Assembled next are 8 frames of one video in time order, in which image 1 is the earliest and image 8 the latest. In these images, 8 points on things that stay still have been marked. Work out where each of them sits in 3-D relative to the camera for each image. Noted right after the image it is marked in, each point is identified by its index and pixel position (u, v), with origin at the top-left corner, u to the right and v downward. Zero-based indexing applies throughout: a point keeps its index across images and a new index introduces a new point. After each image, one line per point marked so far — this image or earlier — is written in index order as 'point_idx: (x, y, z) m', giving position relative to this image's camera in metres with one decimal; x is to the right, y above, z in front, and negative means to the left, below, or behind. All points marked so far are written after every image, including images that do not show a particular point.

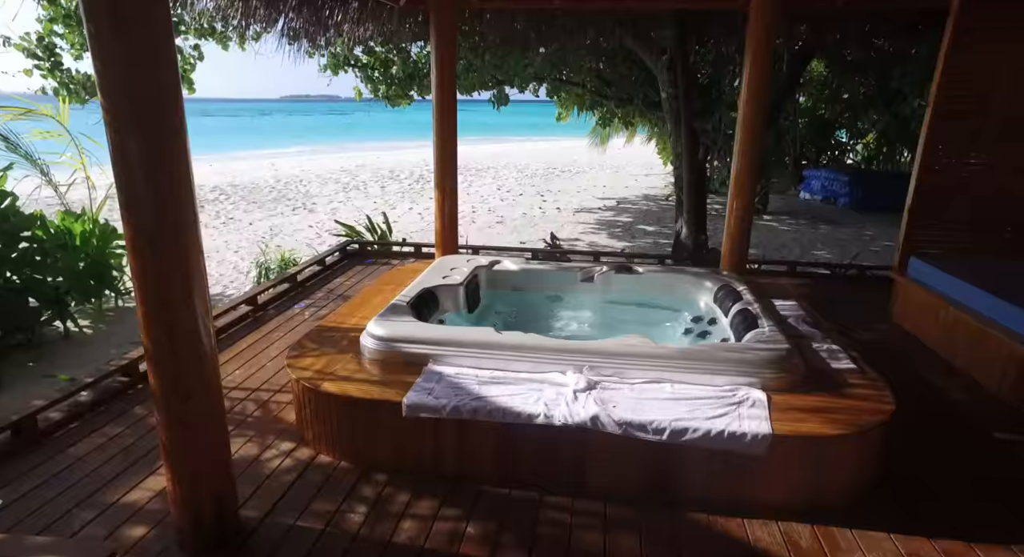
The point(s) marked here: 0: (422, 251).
0: (-0.7, +0.2, +4.9) m
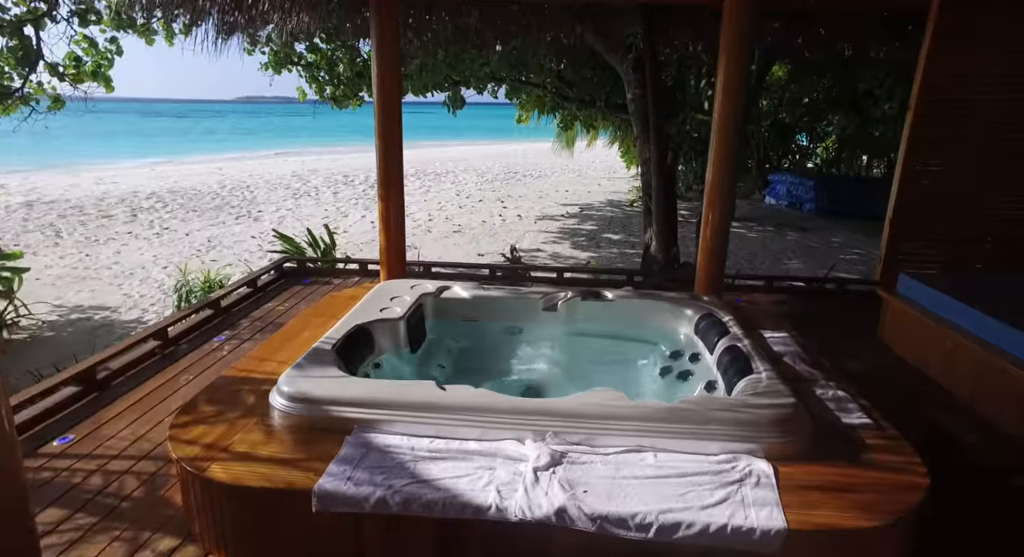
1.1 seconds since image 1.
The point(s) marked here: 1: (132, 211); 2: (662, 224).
0: (-1.1, +0.1, +4.4) m
1: (-5.9, +1.1, +9.3) m
2: (+1.1, +0.4, +4.4) m
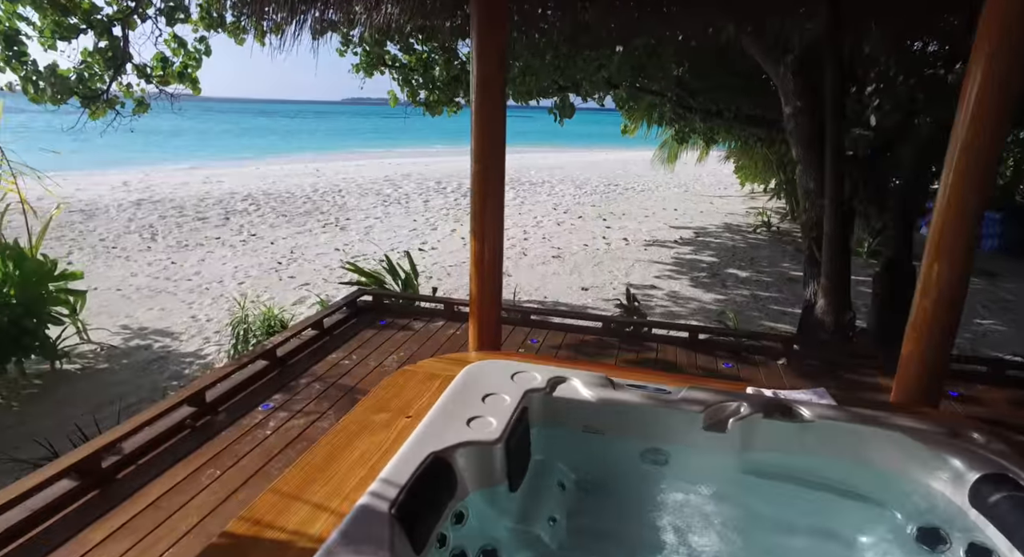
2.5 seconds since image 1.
0: (-0.4, -0.2, +3.7) m
1: (-4.4, +1.0, +9.2) m
2: (+1.8, 0.0, +3.4) m
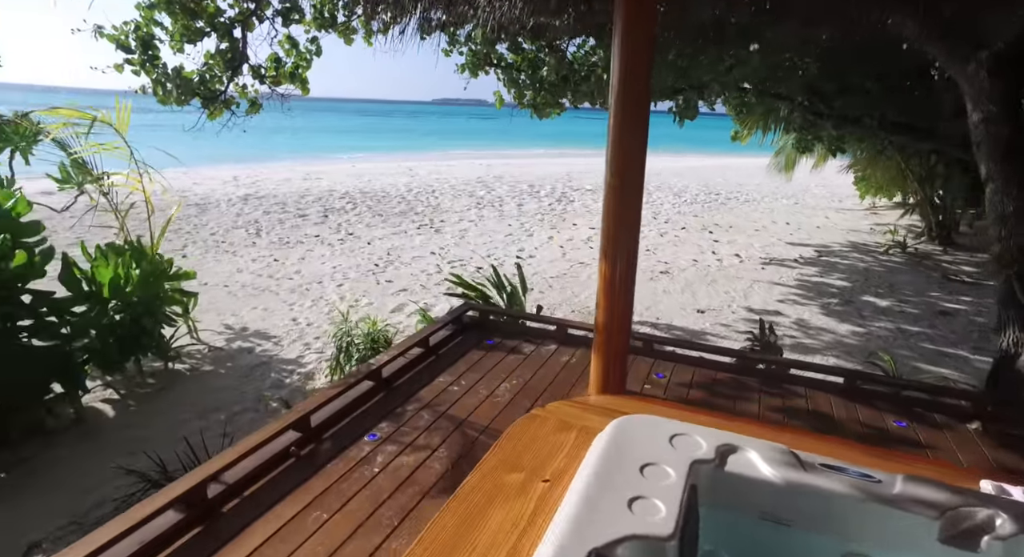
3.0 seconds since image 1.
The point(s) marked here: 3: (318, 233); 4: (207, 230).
0: (+0.3, -0.3, +3.4) m
1: (-3.0, +1.1, +9.4) m
2: (+2.4, -0.2, +2.8) m
3: (-2.6, +0.6, +8.0) m
4: (-4.1, +0.7, +8.0) m
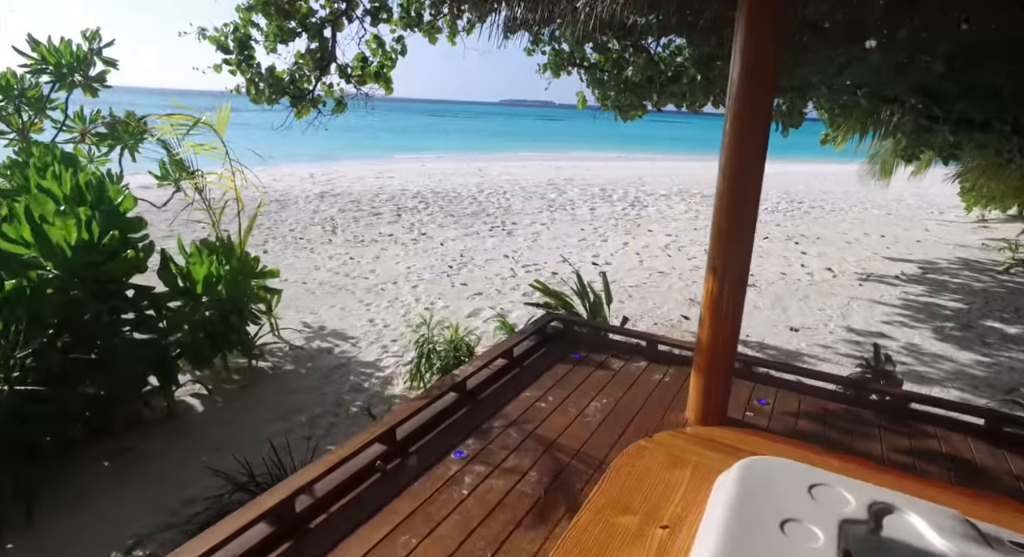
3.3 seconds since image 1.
0: (+0.8, -0.4, +3.2) m
1: (-1.8, +1.1, +9.5) m
2: (+2.8, -0.3, +2.4) m
3: (-1.7, +0.6, +8.1) m
4: (-3.1, +0.7, +8.2) m
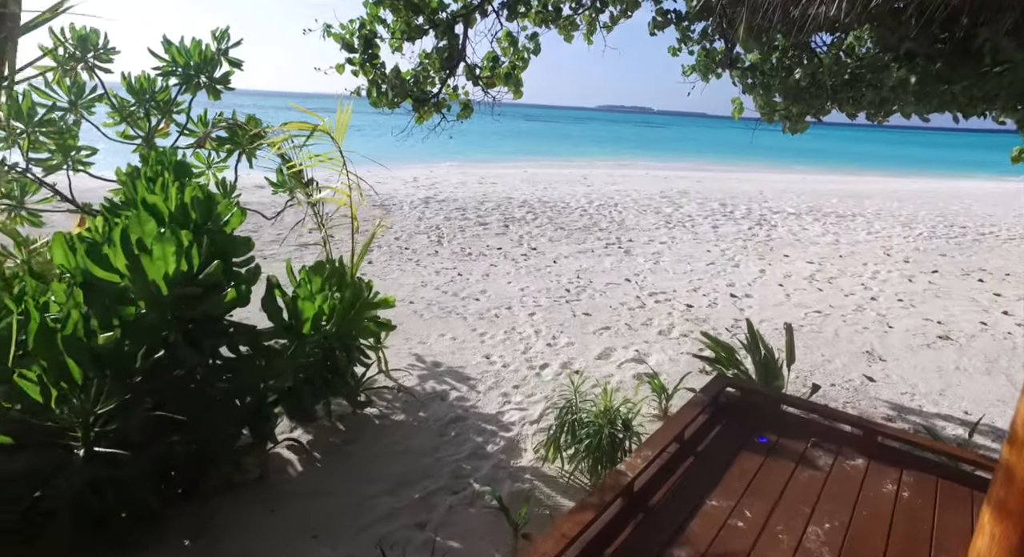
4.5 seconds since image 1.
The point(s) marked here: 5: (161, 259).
0: (+1.5, -0.7, +2.4) m
1: (-0.1, +0.9, +9.0) m
2: (+3.4, -0.7, +1.3) m
3: (-0.2, +0.4, +7.6) m
4: (-1.6, +0.6, +7.9) m
5: (-1.2, +0.1, +2.0) m
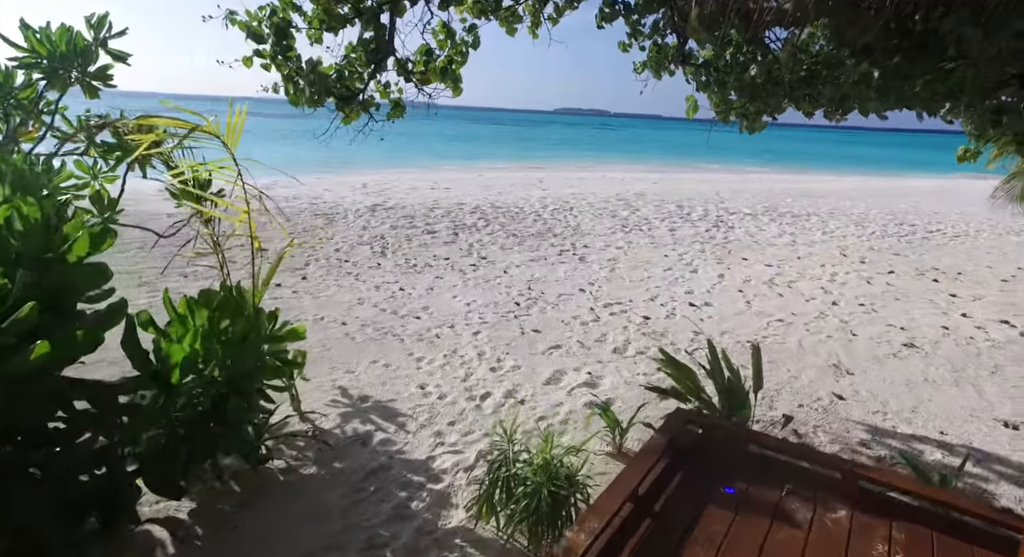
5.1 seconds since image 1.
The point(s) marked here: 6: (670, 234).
0: (+1.2, -0.7, +2.0) m
1: (-0.8, +0.7, +8.5) m
2: (+3.2, -0.7, +1.0) m
3: (-0.8, +0.3, +7.1) m
4: (-2.2, +0.4, +7.4) m
5: (-1.4, -0.1, +1.5) m
6: (+2.3, +0.7, +8.8) m
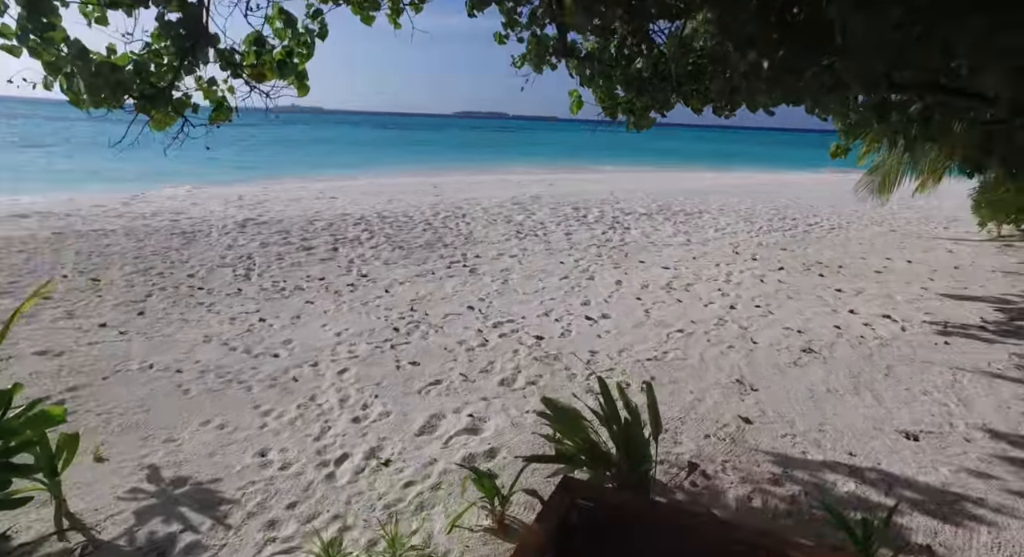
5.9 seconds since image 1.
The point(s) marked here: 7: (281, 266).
0: (+0.8, -0.8, +1.6) m
1: (-2.3, +0.5, +7.7) m
2: (+2.9, -0.7, +0.9) m
3: (-2.0, 0.0, +6.4) m
4: (-3.5, +0.1, +6.4) m
5: (-1.8, -0.3, +0.7) m
6: (+0.8, +0.6, +8.5) m
7: (-2.6, +0.1, +6.7) m
